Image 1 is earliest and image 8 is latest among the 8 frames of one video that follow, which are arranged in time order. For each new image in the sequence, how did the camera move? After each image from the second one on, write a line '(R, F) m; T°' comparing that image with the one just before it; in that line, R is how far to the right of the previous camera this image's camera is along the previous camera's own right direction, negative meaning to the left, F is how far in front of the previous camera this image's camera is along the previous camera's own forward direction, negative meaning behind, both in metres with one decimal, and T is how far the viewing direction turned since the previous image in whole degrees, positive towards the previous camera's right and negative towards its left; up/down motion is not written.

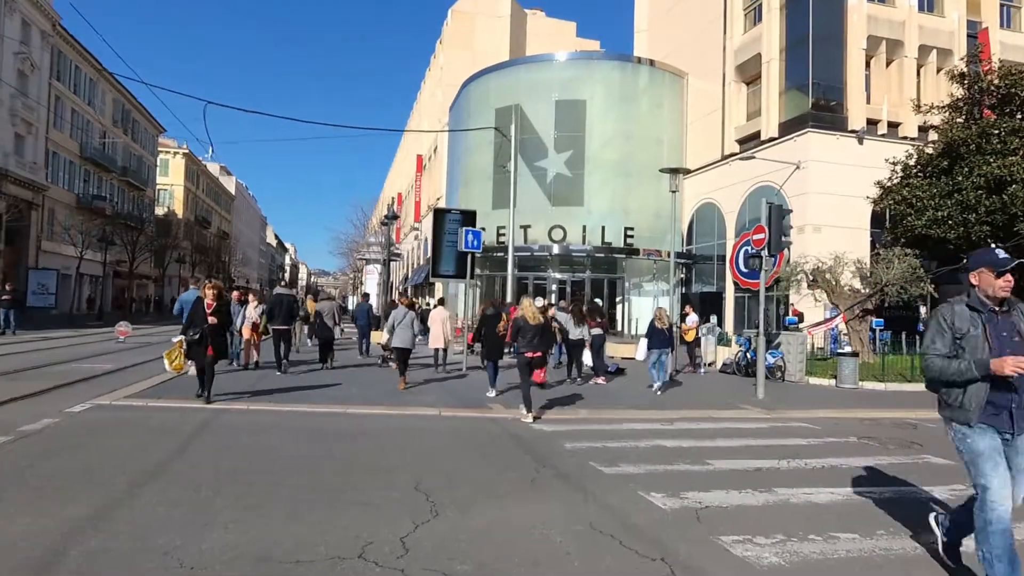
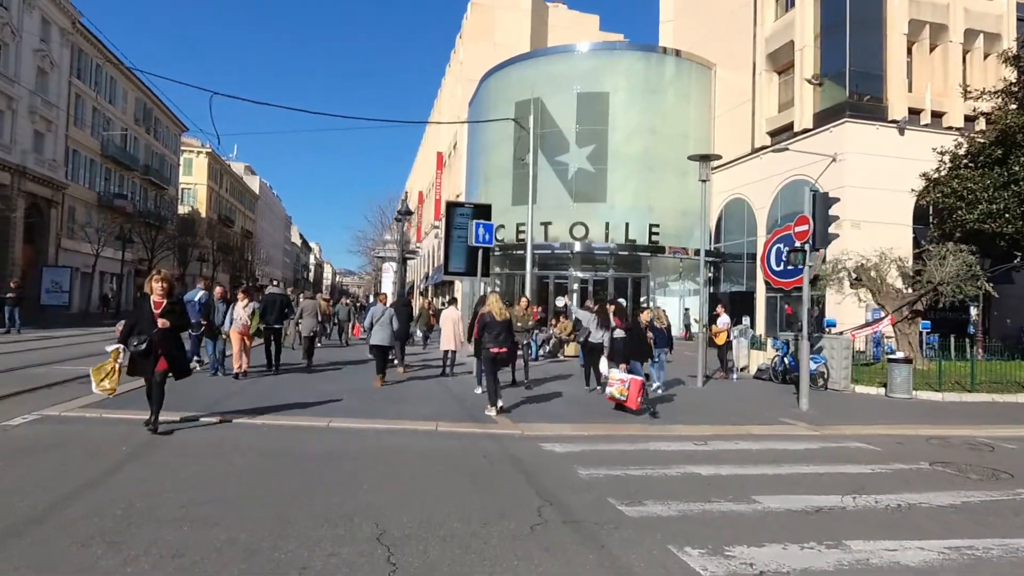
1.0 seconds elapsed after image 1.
(+0.2, +1.1) m; -2°
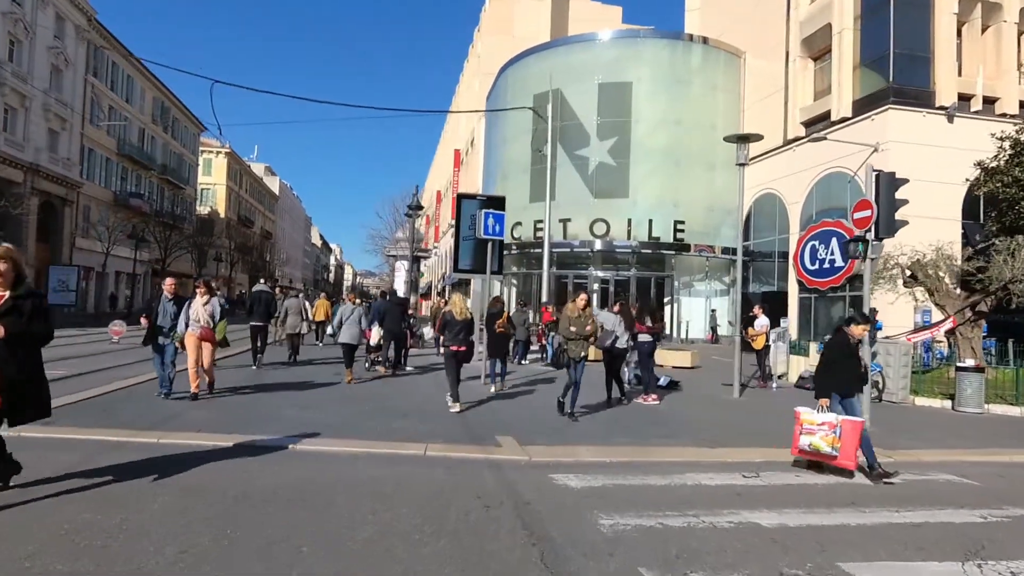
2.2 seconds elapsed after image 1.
(+0.1, +1.4) m; -2°
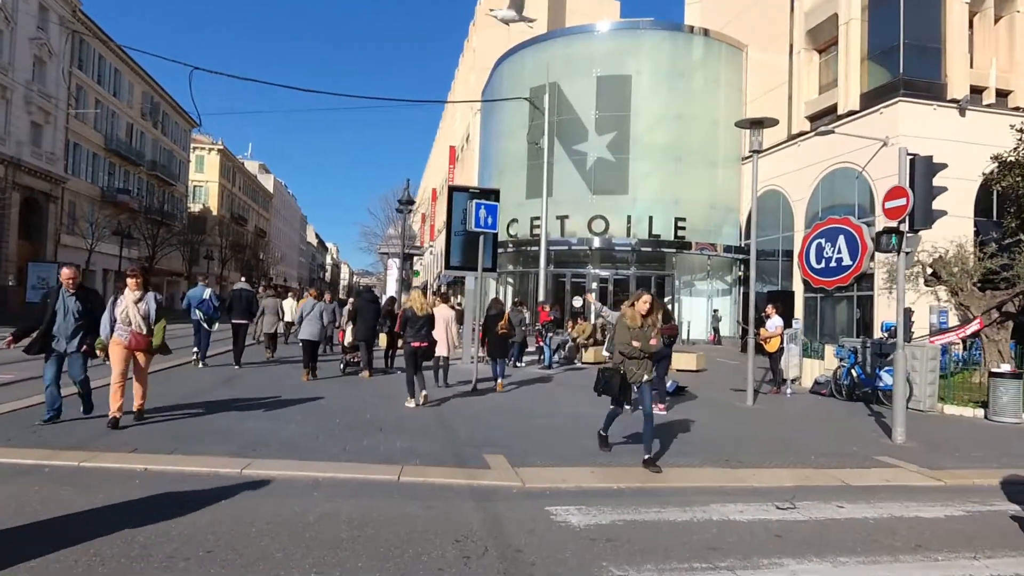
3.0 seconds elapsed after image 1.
(+0.1, +1.0) m; 0°
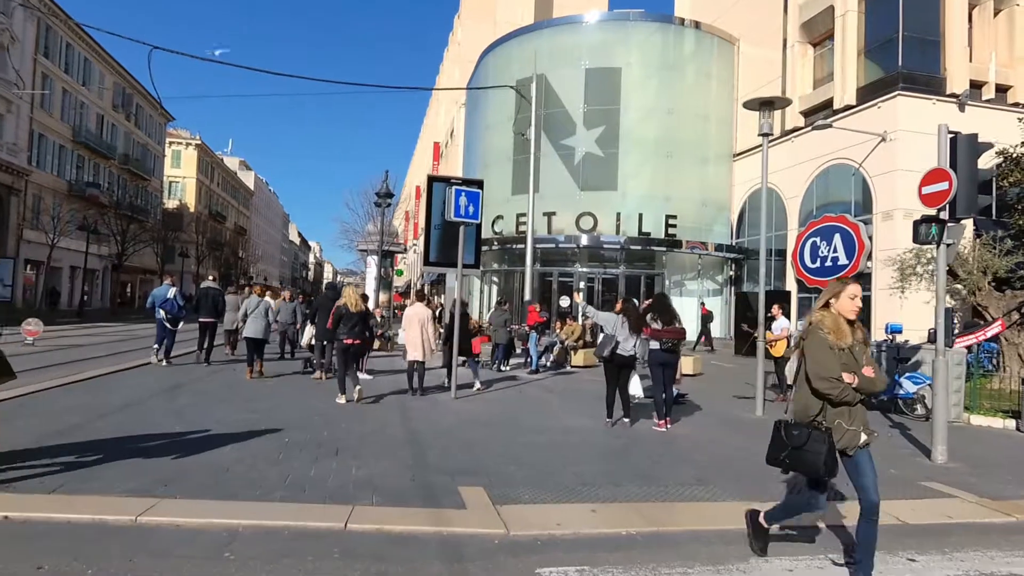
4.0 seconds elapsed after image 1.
(0.0, +1.1) m; +1°
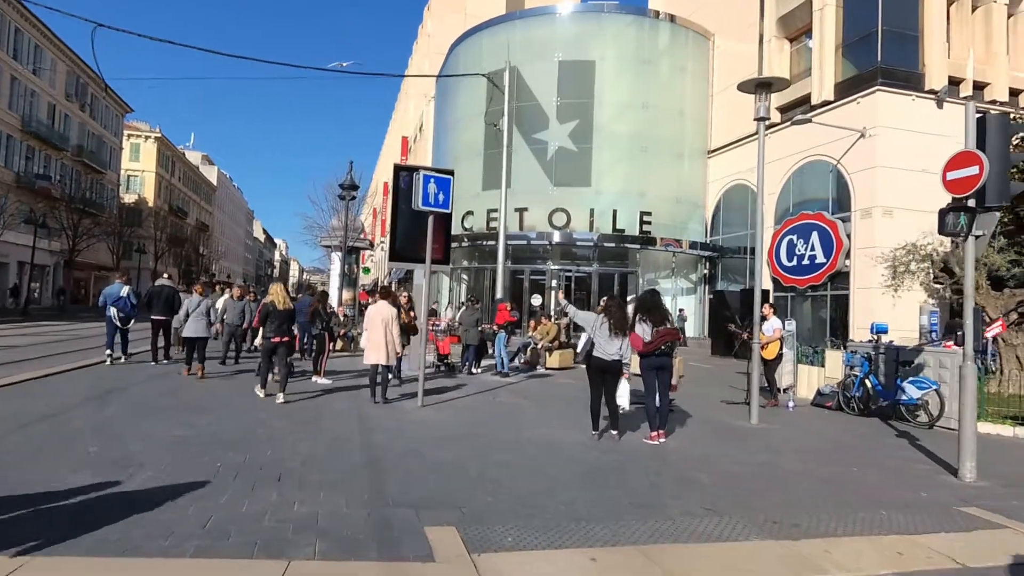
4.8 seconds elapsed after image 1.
(-0.1, +1.0) m; +3°
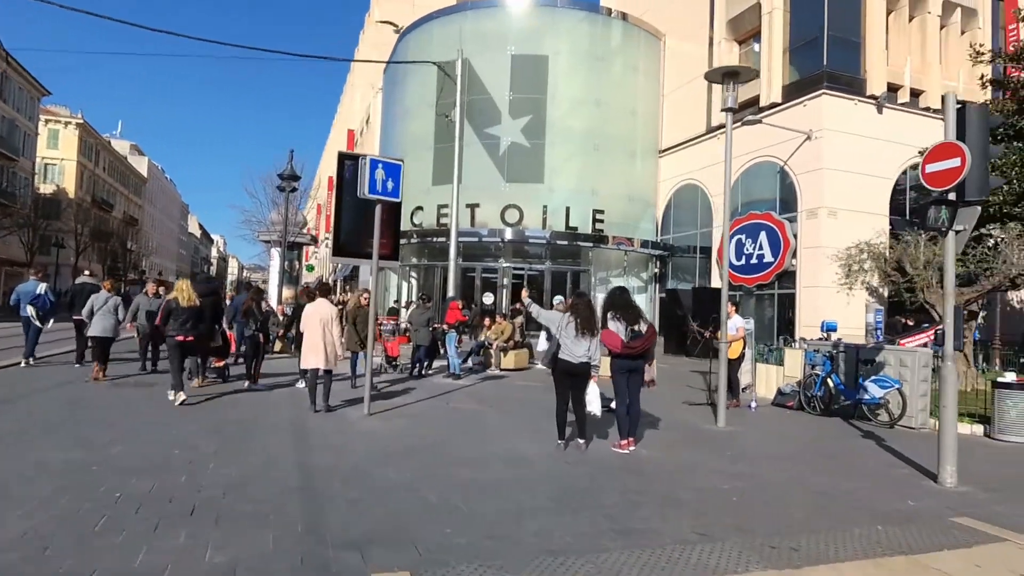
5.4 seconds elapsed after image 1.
(-0.1, +0.6) m; +5°
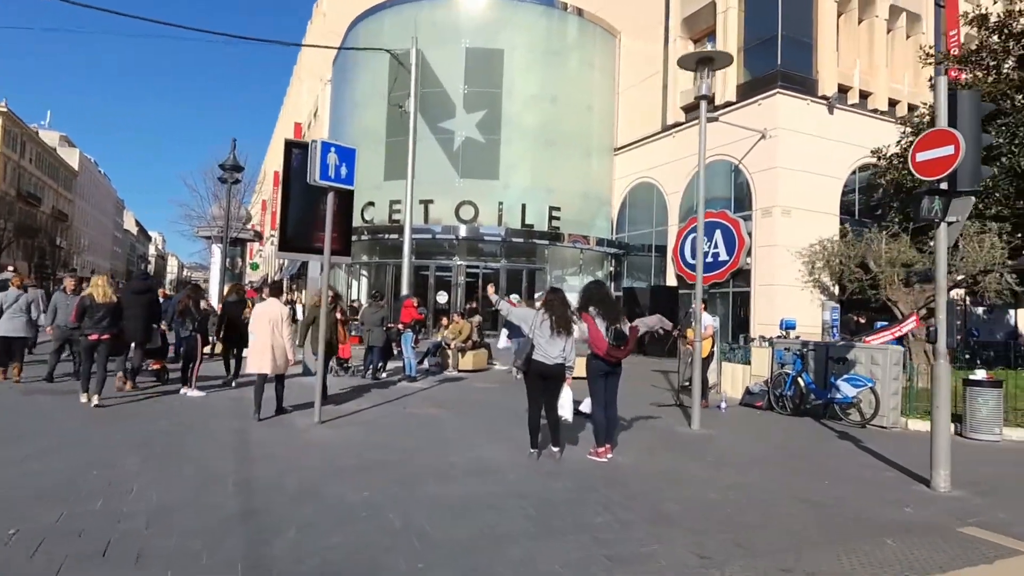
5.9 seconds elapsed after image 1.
(-0.2, +0.6) m; +4°
